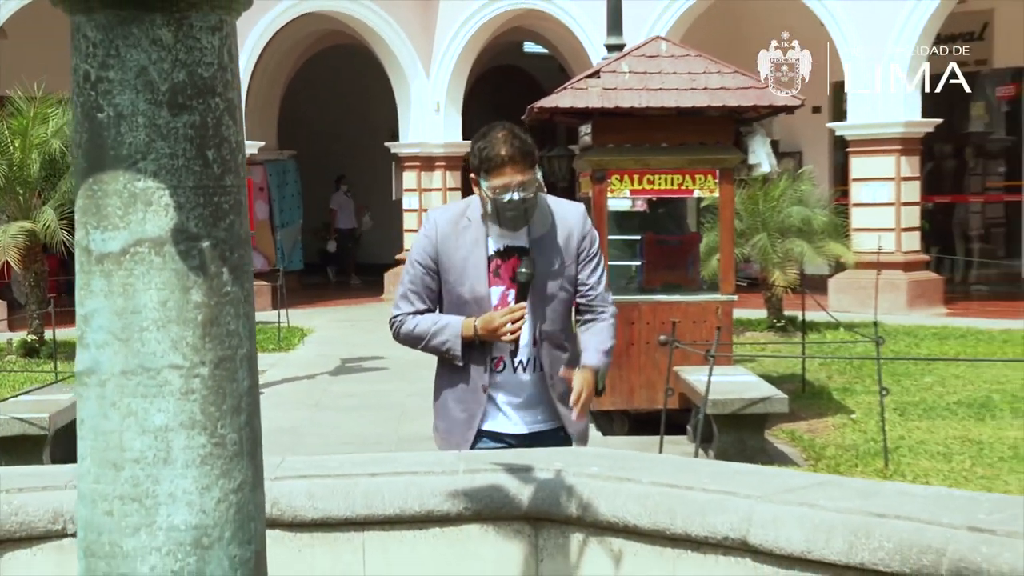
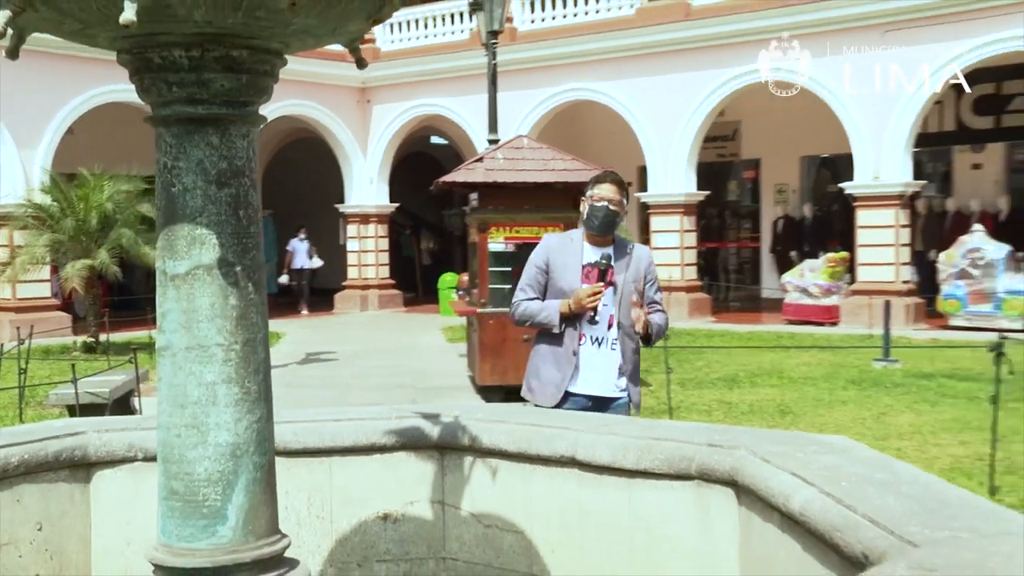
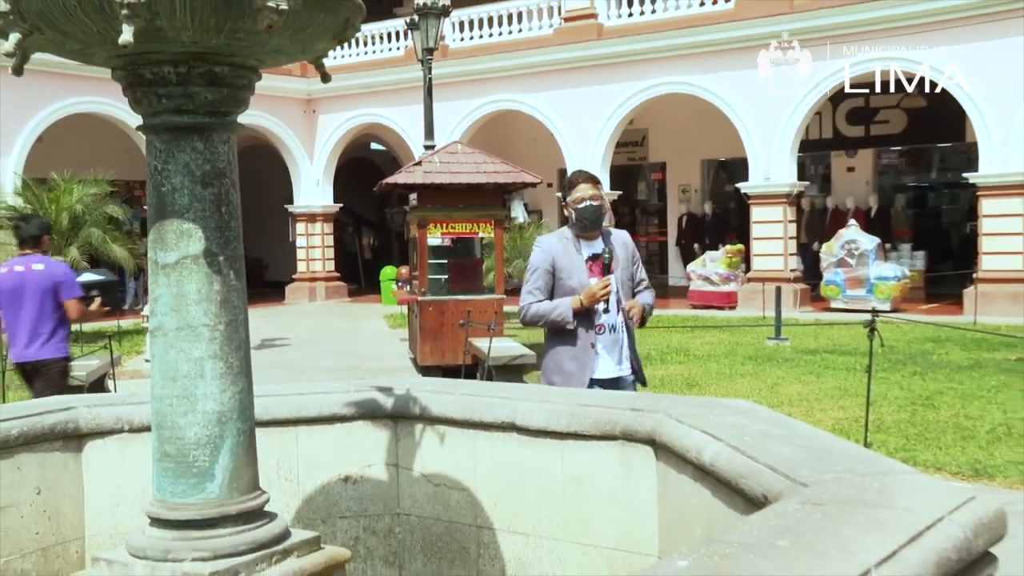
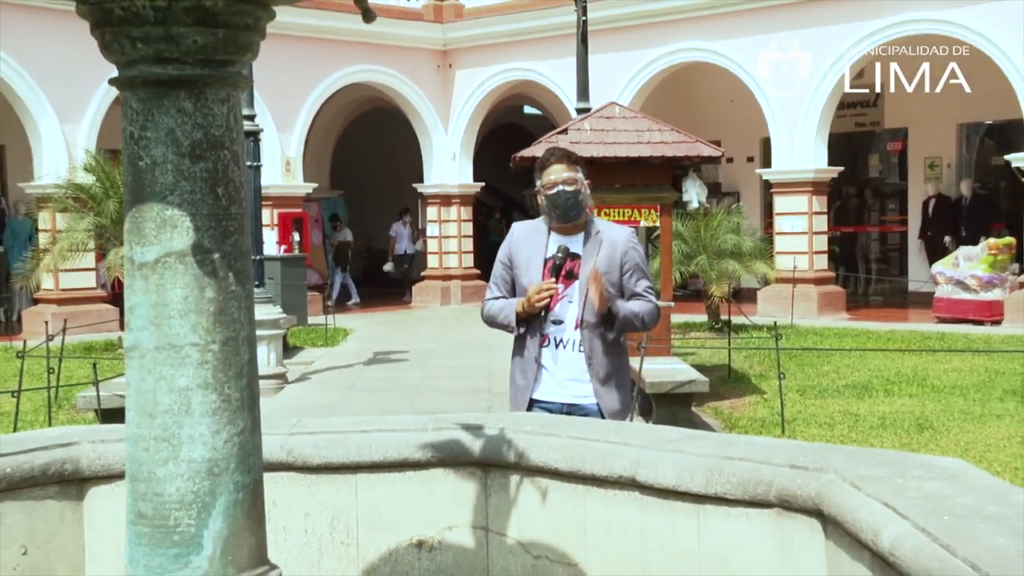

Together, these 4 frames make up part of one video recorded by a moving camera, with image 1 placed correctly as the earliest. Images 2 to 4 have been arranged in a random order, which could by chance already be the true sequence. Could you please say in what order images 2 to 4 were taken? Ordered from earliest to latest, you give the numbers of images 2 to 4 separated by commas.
4, 2, 3
